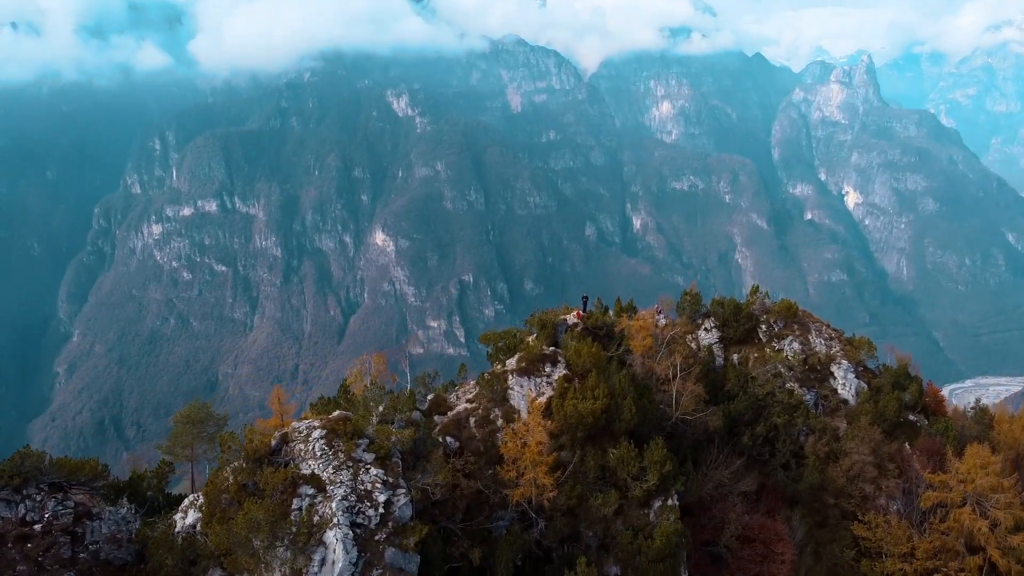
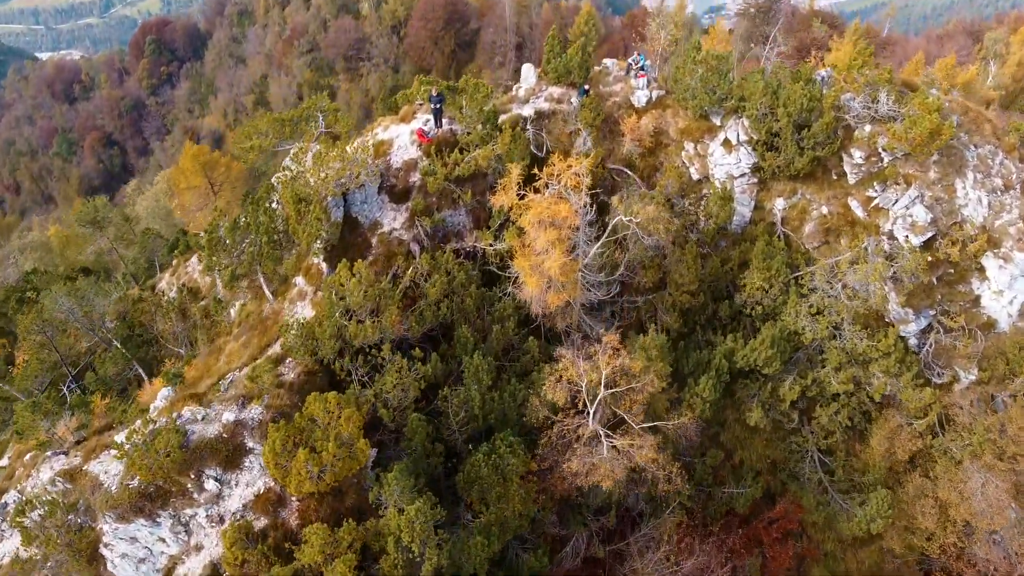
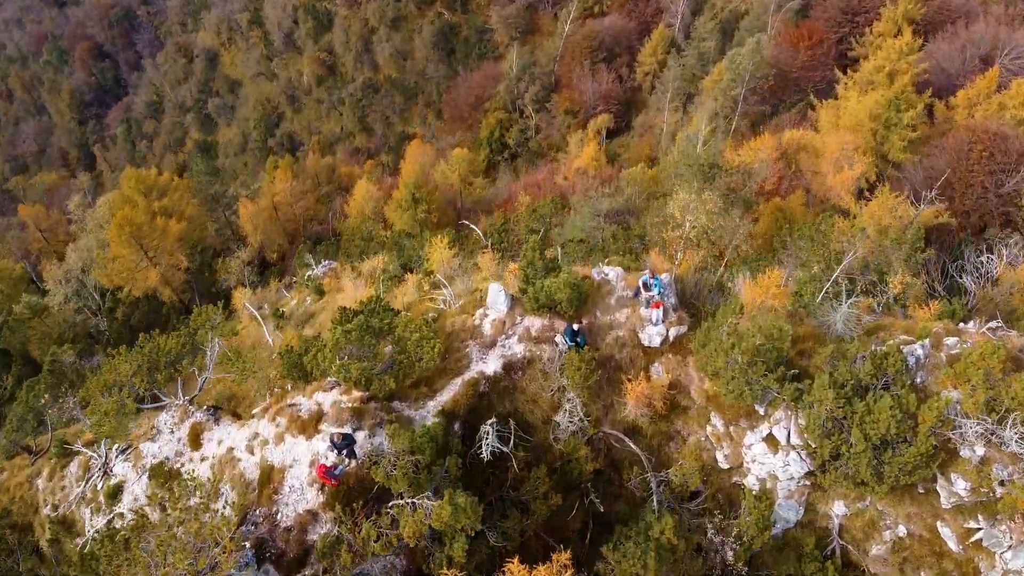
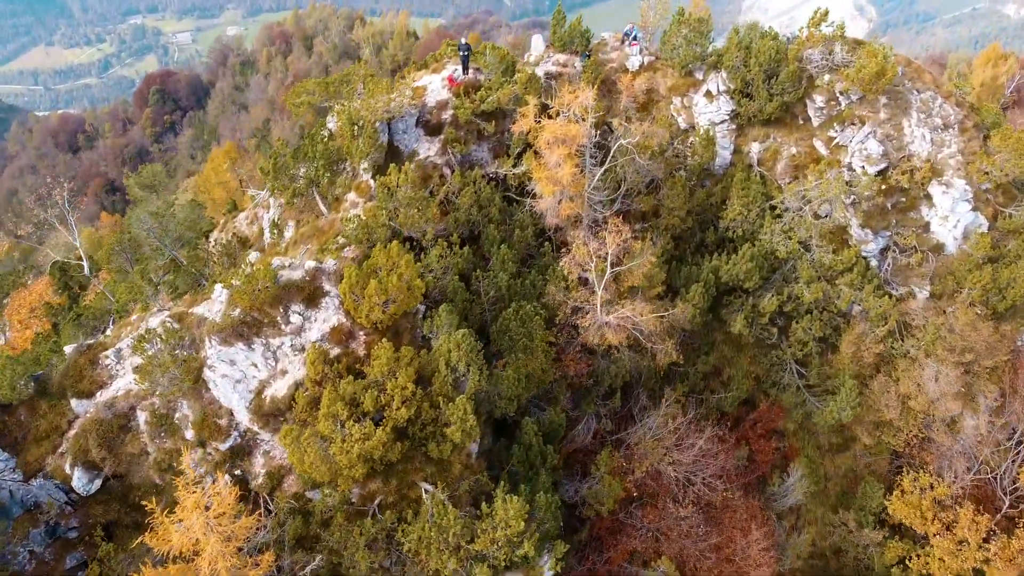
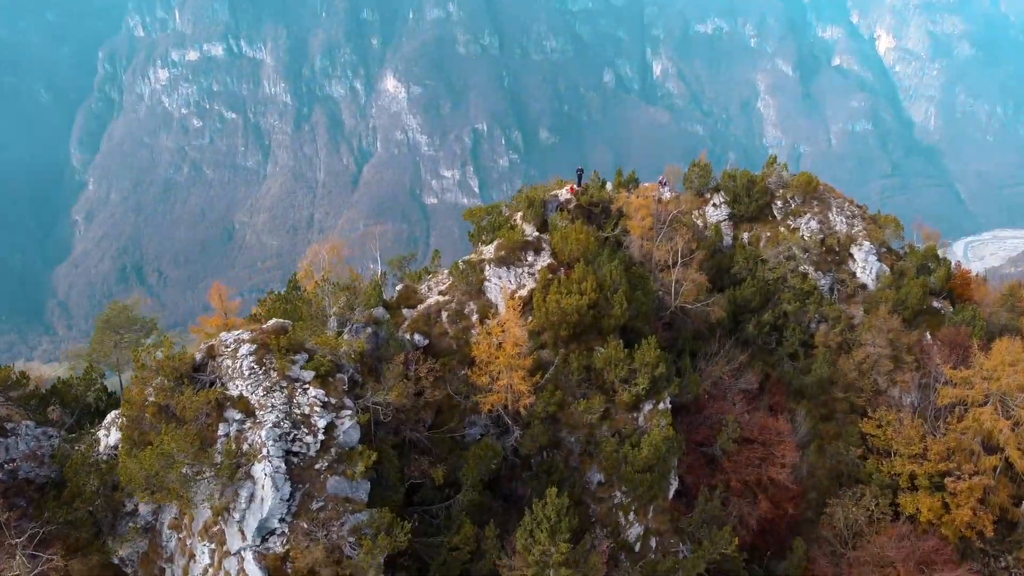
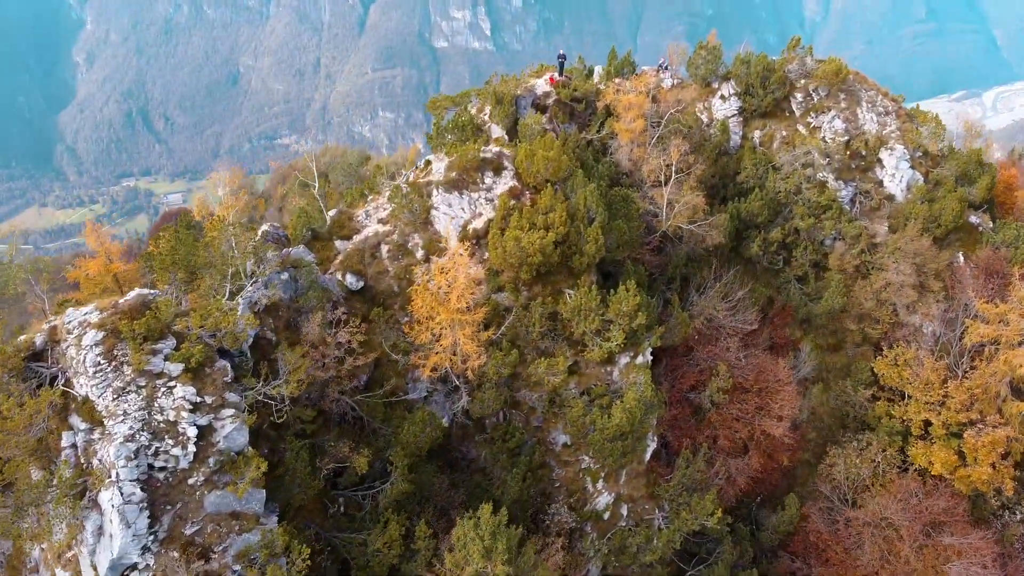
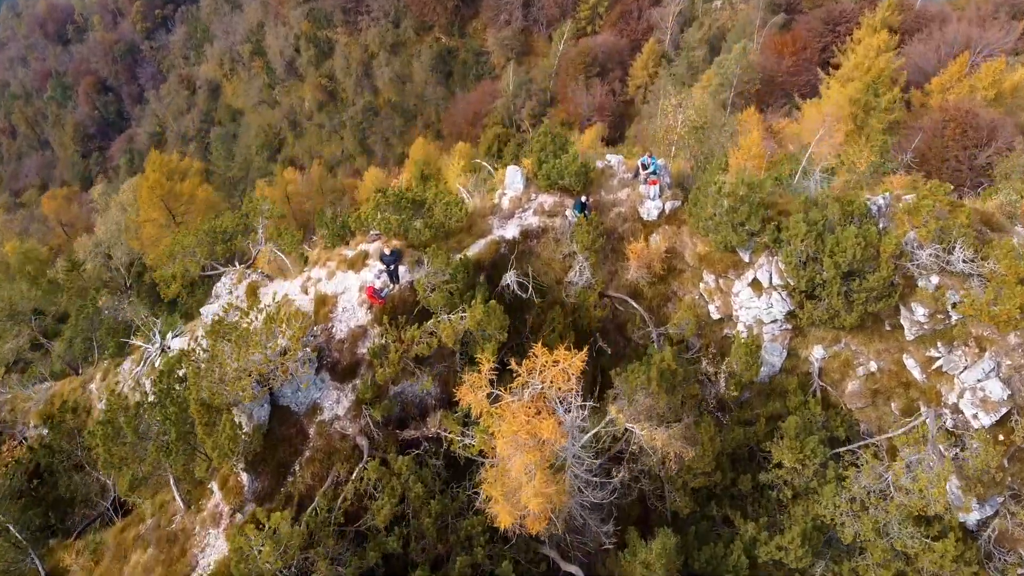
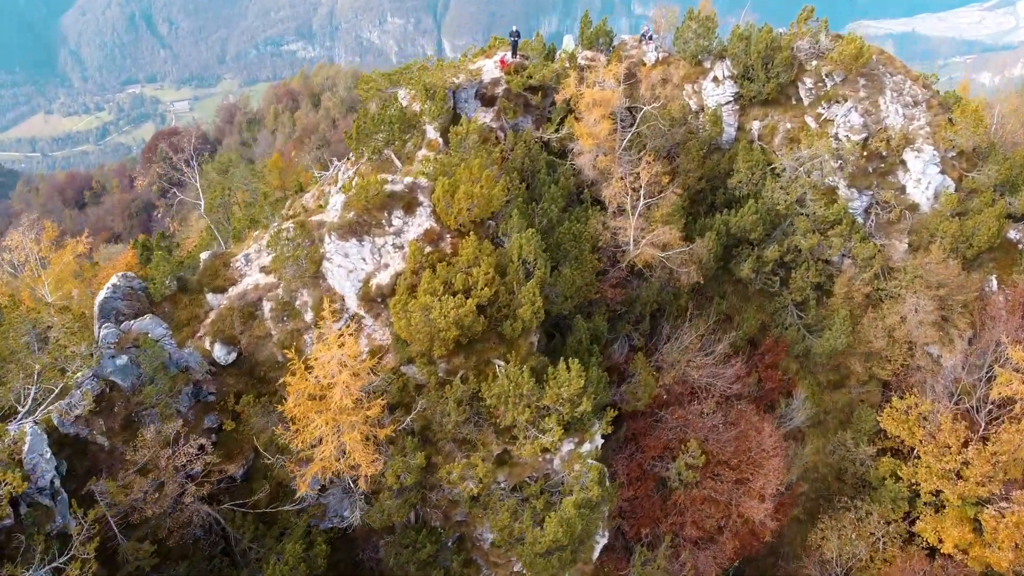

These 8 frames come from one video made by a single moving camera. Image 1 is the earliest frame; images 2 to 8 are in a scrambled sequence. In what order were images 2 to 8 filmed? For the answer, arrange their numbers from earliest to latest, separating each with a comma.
5, 6, 8, 4, 2, 7, 3
